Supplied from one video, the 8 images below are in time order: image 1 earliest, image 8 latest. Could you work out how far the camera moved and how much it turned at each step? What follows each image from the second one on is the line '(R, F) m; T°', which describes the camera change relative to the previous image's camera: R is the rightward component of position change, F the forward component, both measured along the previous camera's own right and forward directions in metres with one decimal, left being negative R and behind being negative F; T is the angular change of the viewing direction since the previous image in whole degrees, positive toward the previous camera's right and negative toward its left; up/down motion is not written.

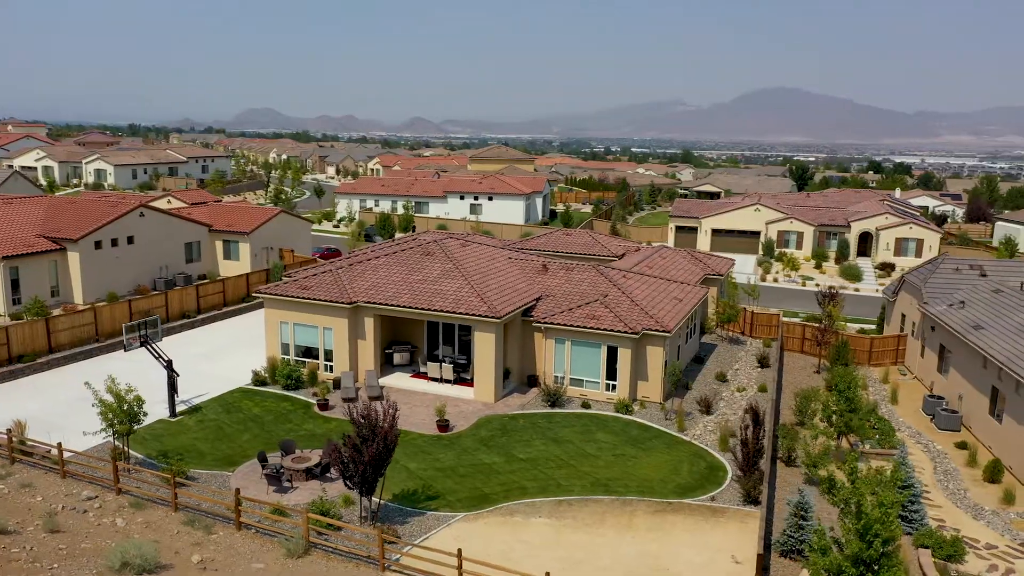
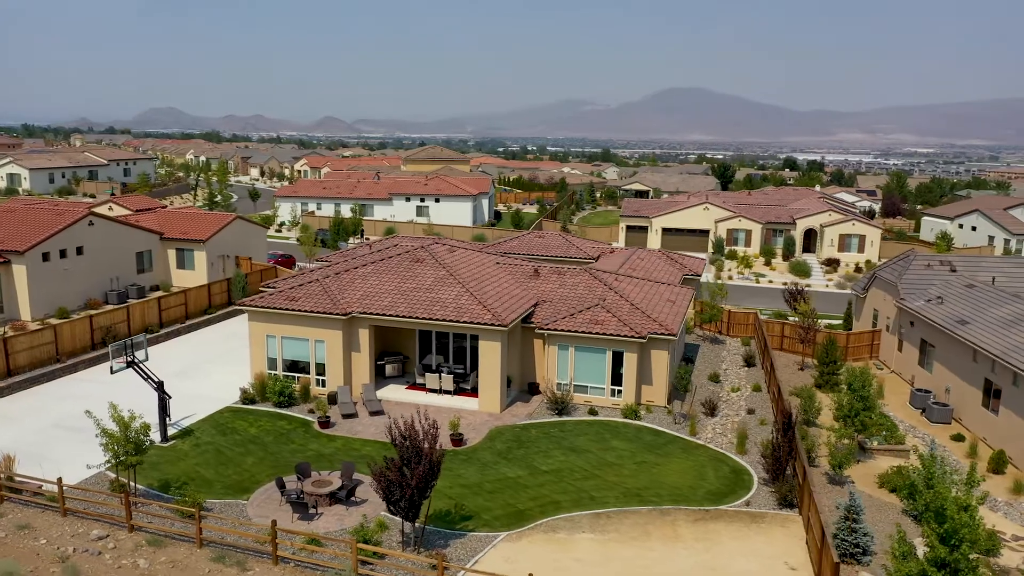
(-2.5, +0.7) m; +6°
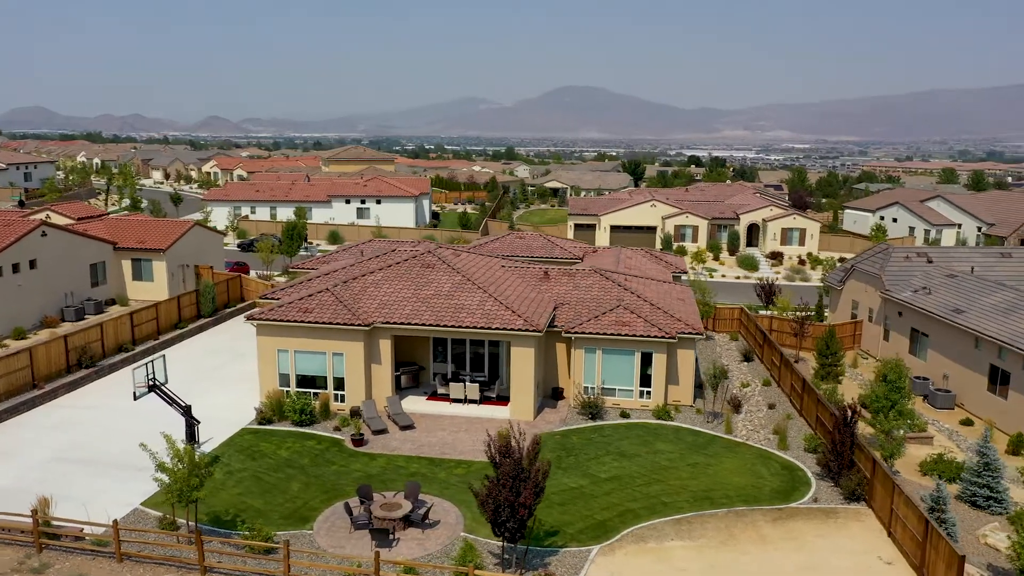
(-3.7, +0.9) m; +7°
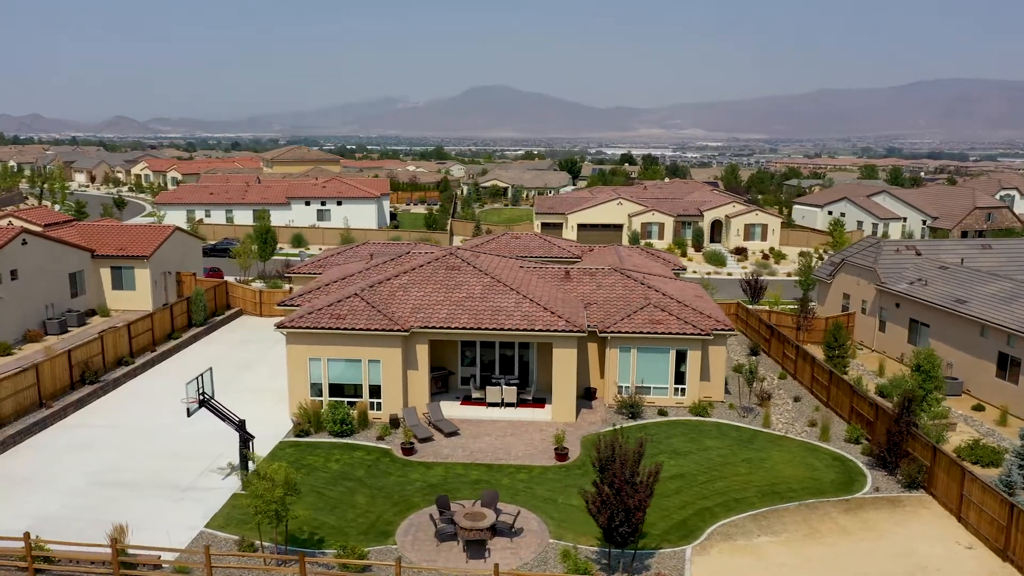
(-3.2, +0.5) m; +5°
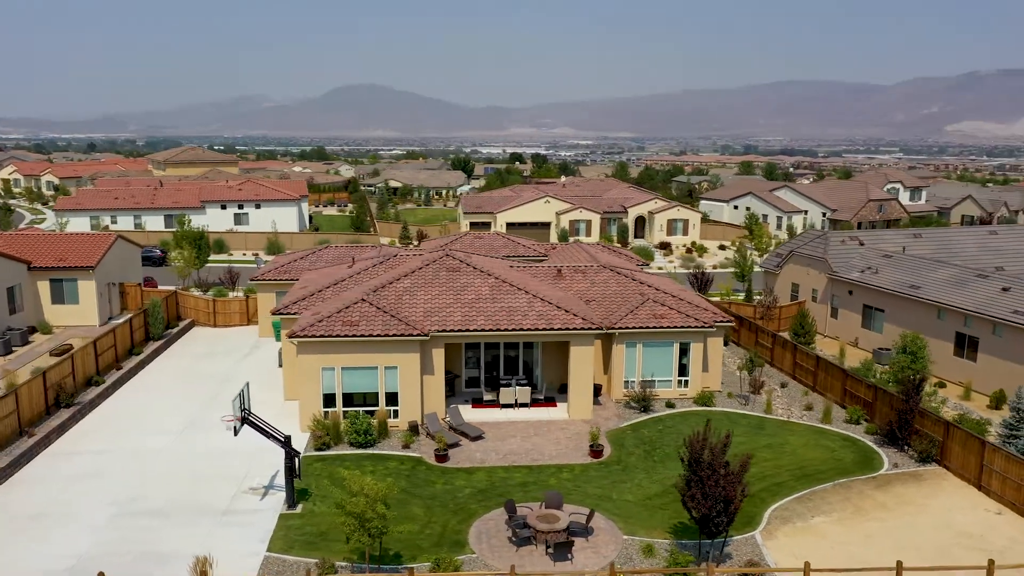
(-3.8, +0.4) m; +9°
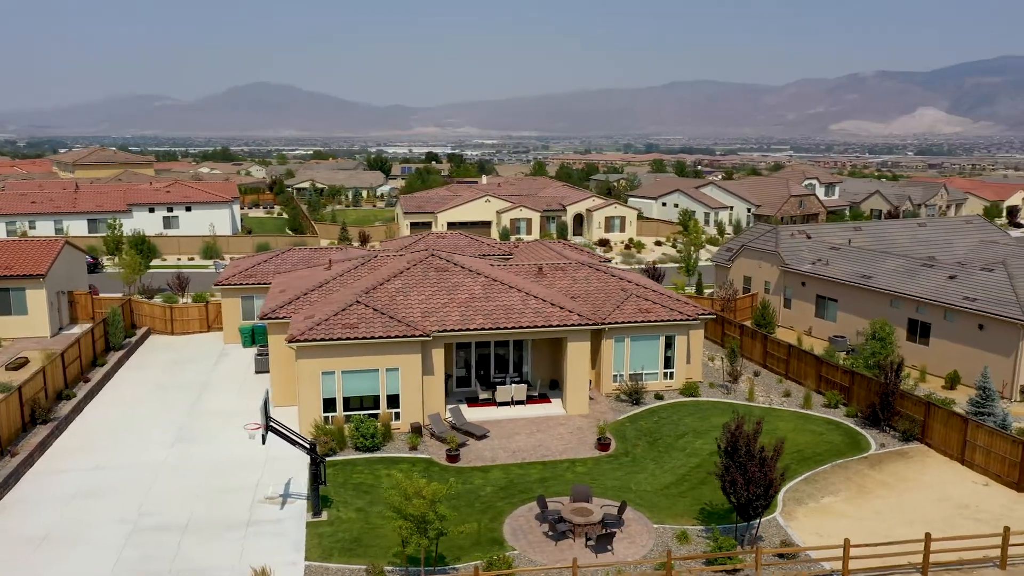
(-2.5, 0.0) m; +6°
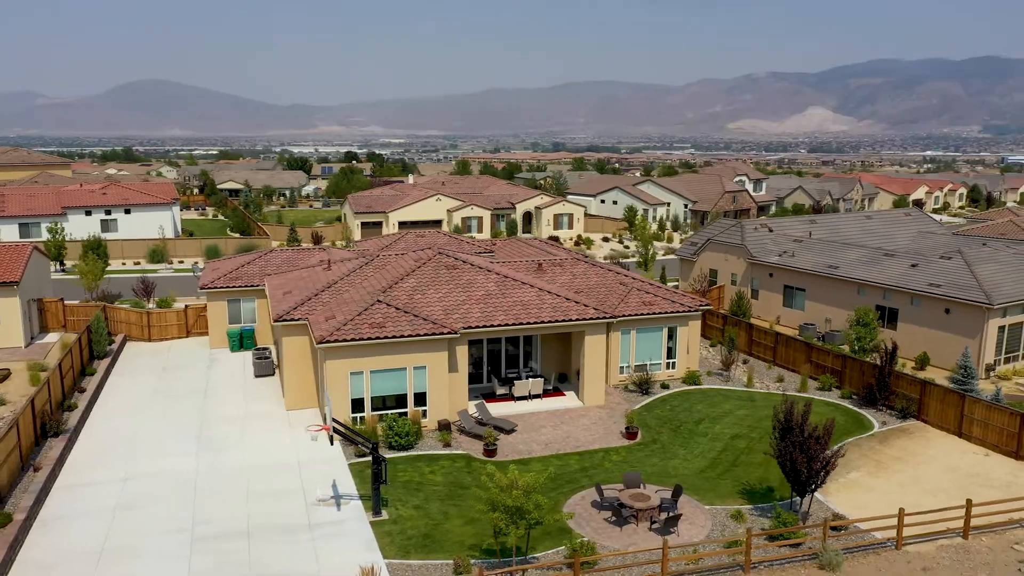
(-3.0, -0.2) m; +6°
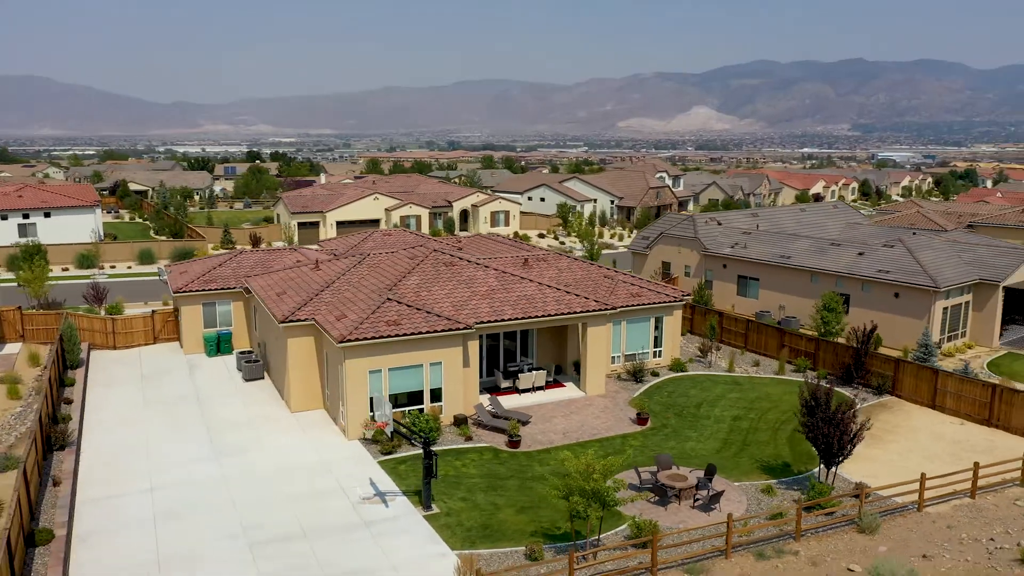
(-3.1, -0.2) m; +7°
